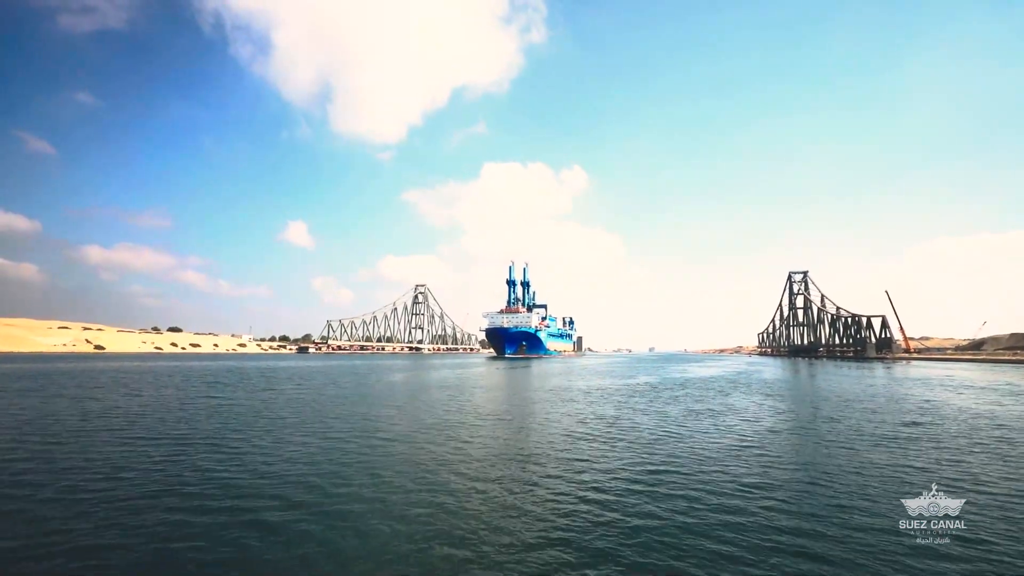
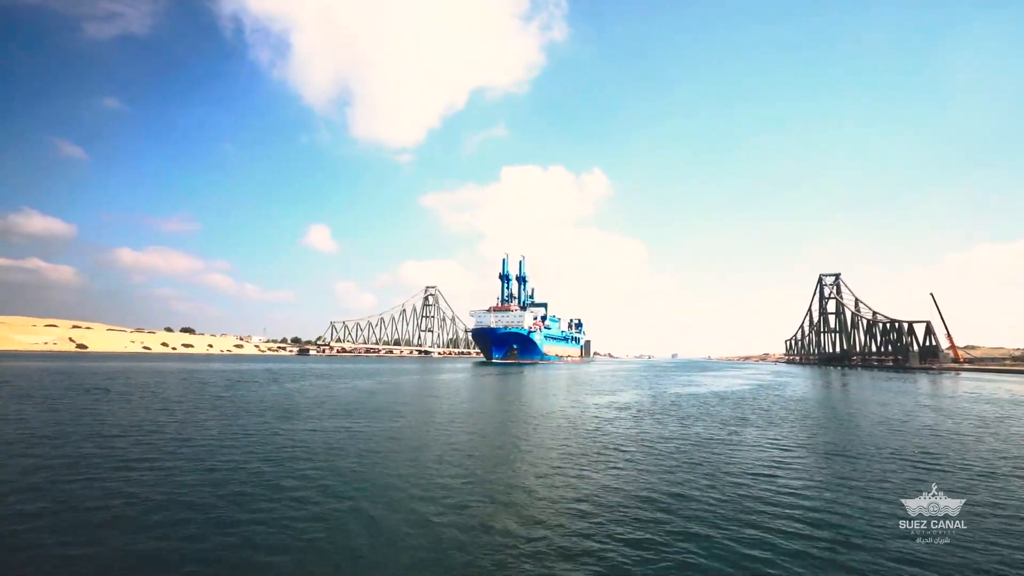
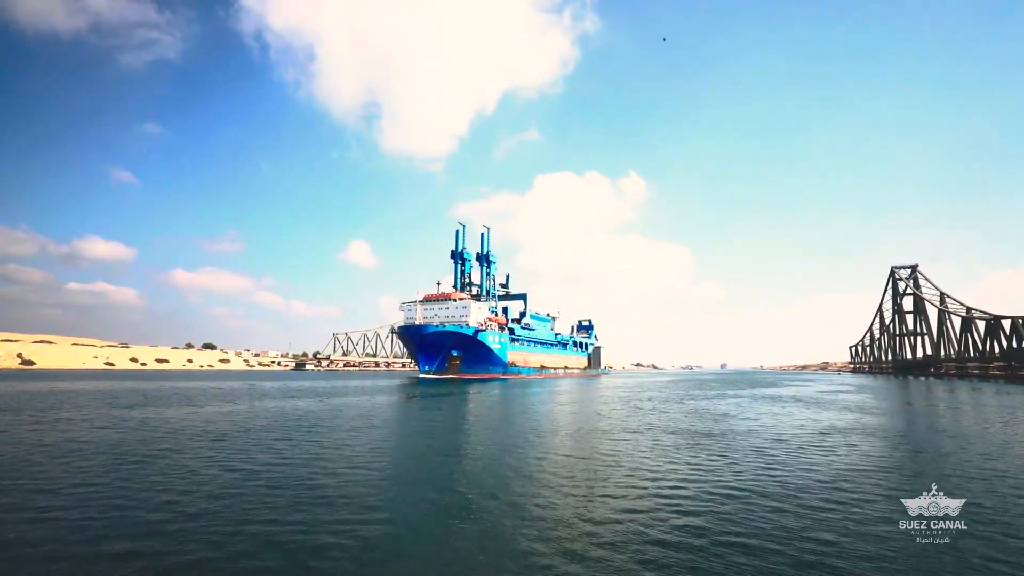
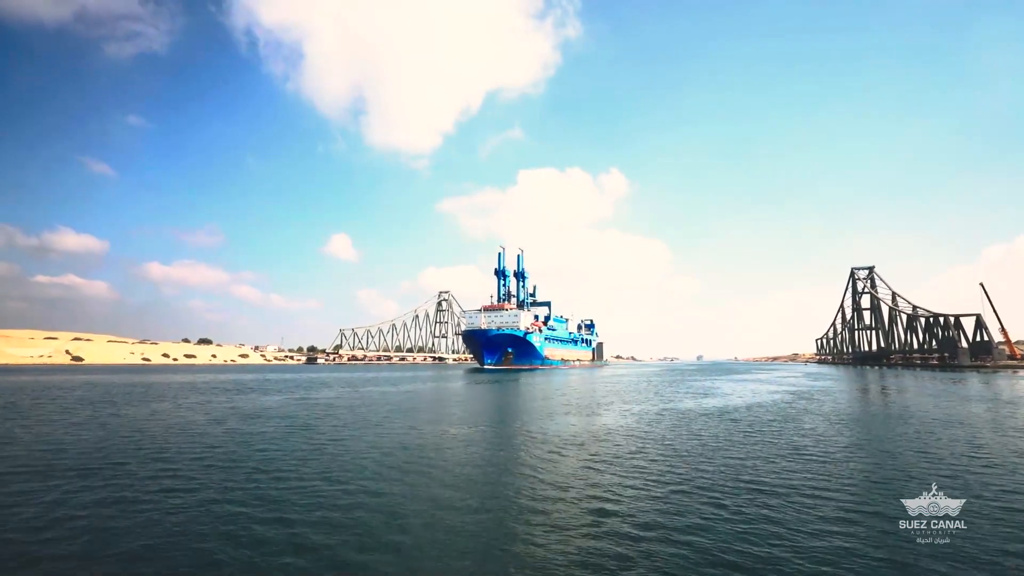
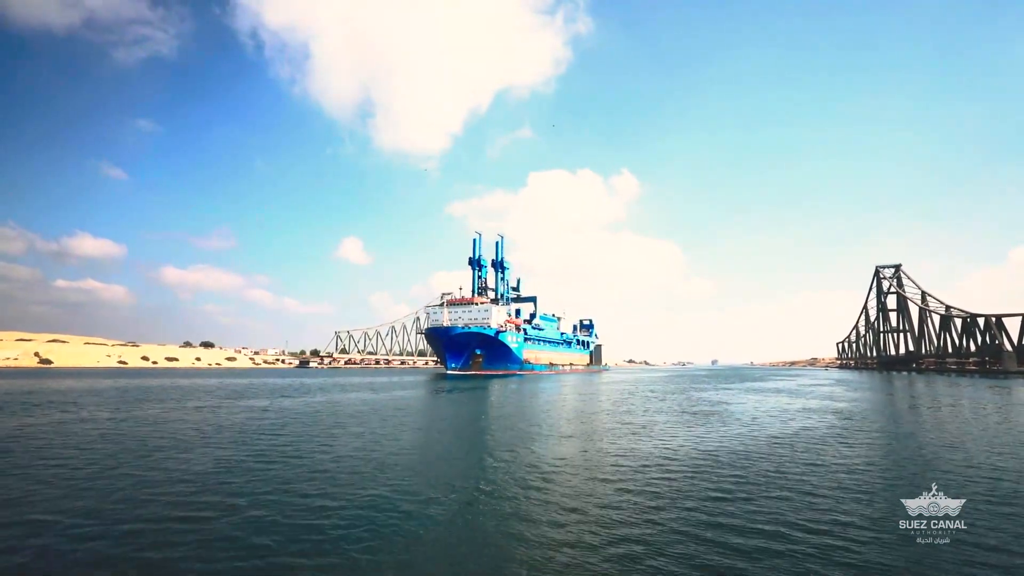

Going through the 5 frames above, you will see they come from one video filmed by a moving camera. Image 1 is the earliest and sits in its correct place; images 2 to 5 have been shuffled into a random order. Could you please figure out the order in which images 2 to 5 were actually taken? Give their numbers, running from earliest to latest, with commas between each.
2, 4, 5, 3
